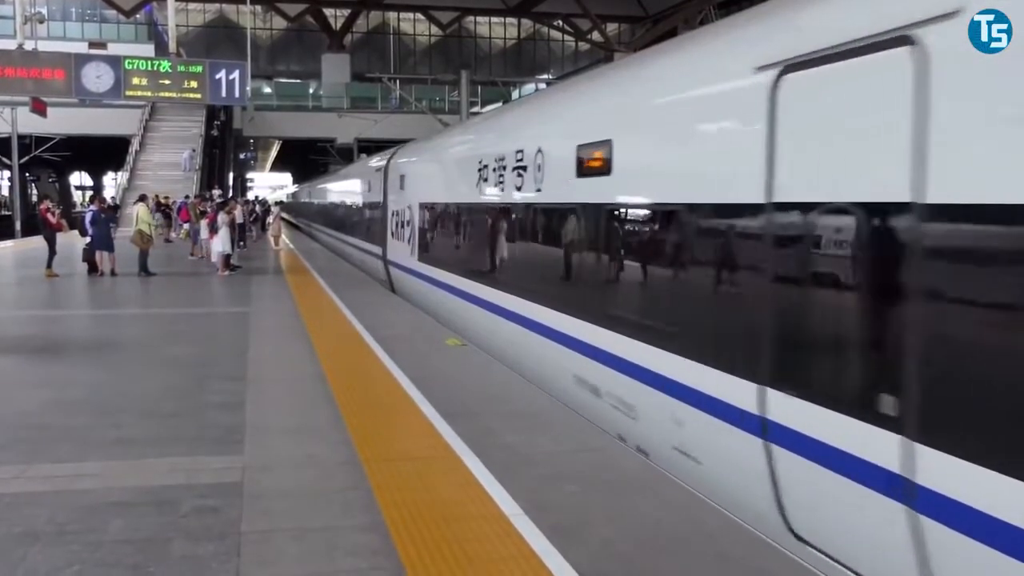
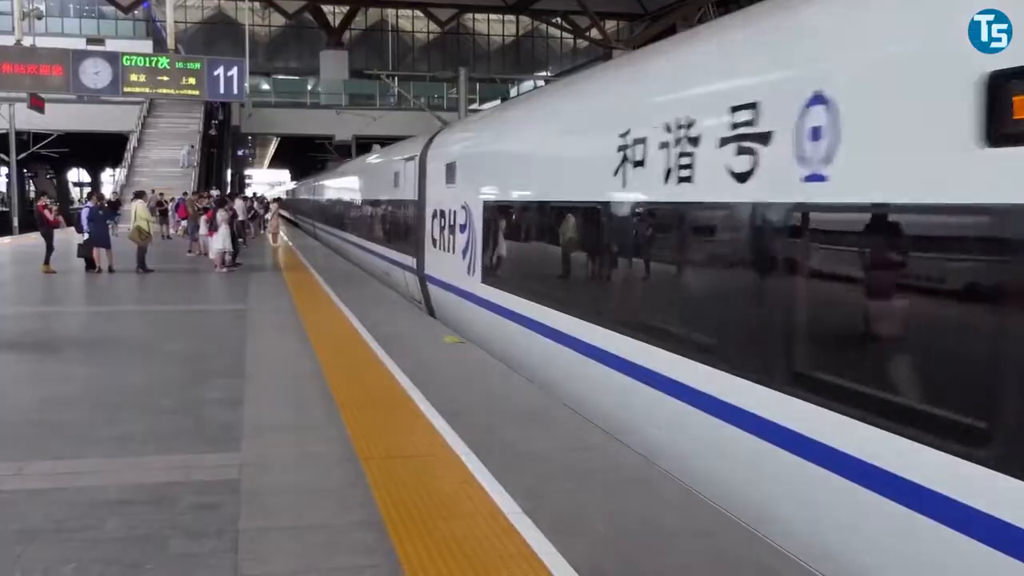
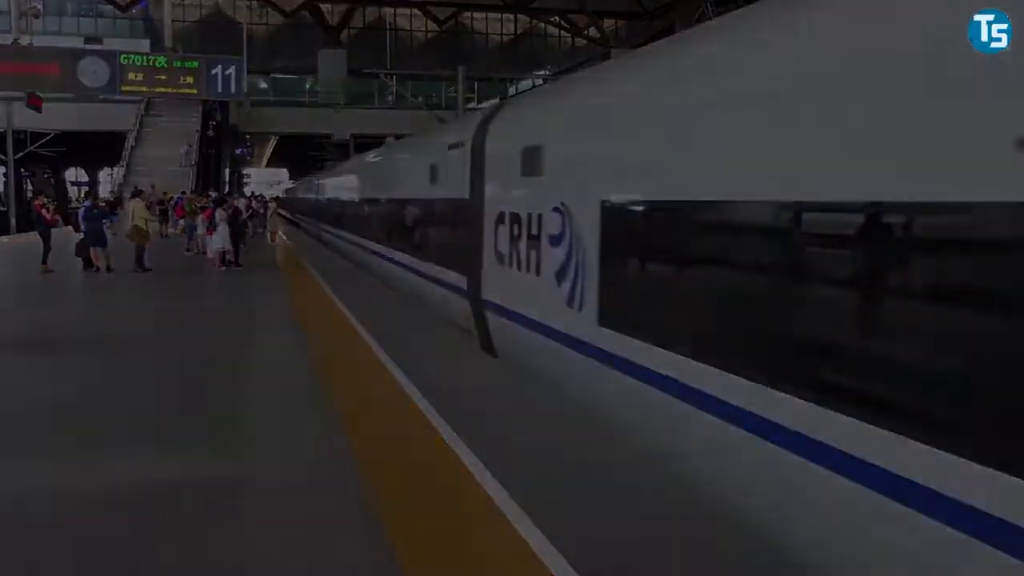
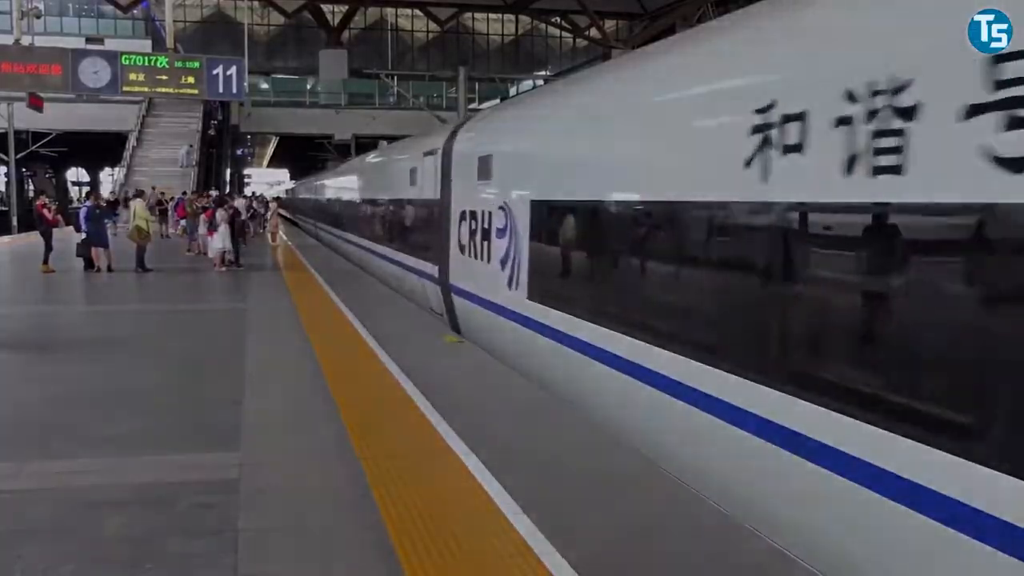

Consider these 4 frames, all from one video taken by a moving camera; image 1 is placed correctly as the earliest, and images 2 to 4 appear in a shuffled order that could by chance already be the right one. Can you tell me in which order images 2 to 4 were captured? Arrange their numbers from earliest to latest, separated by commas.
2, 4, 3
